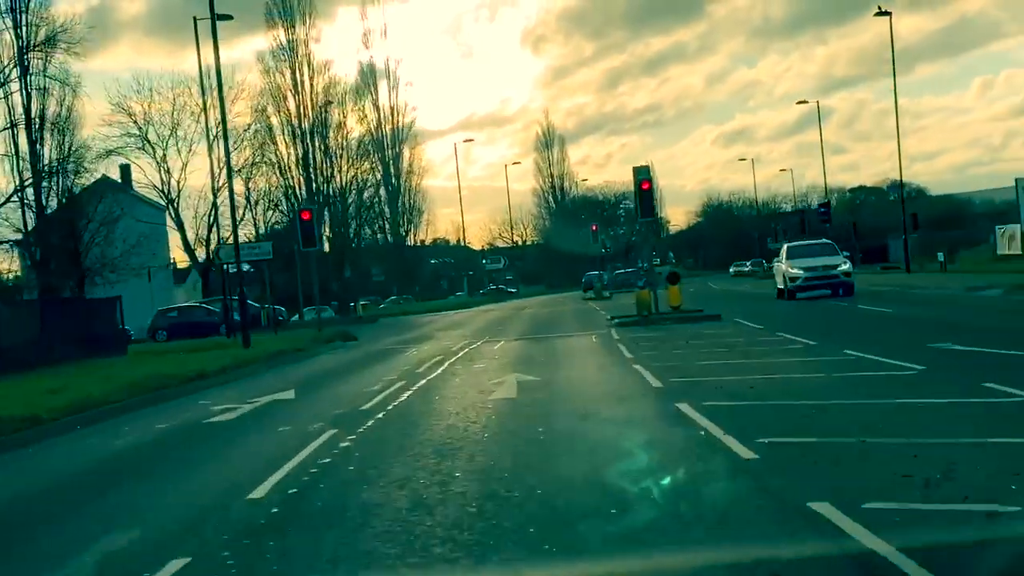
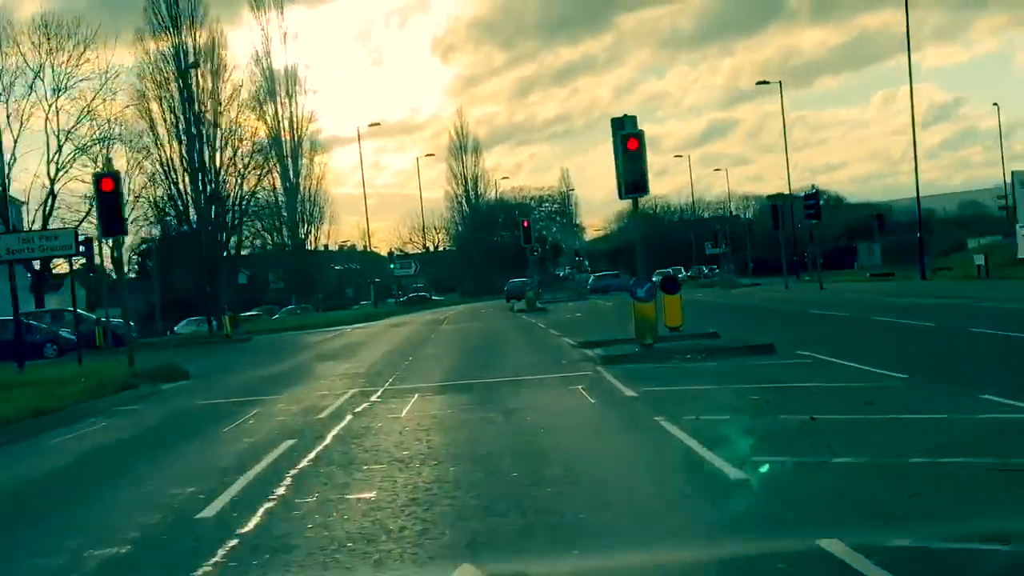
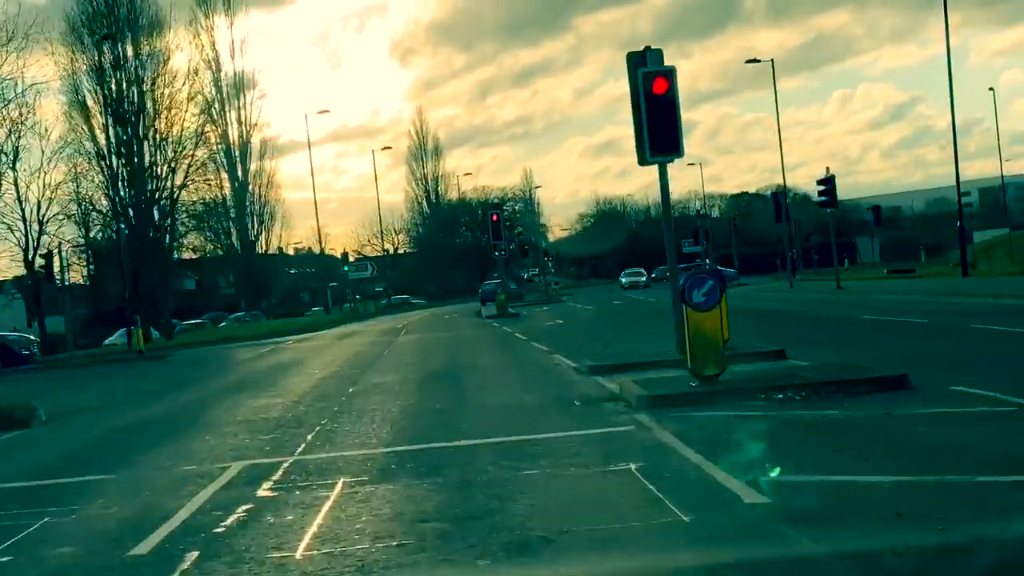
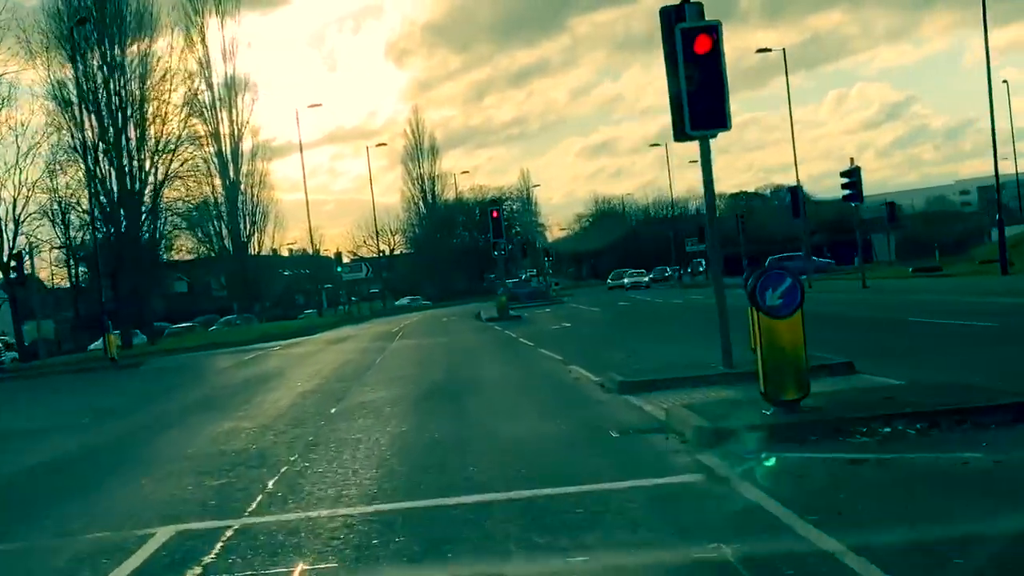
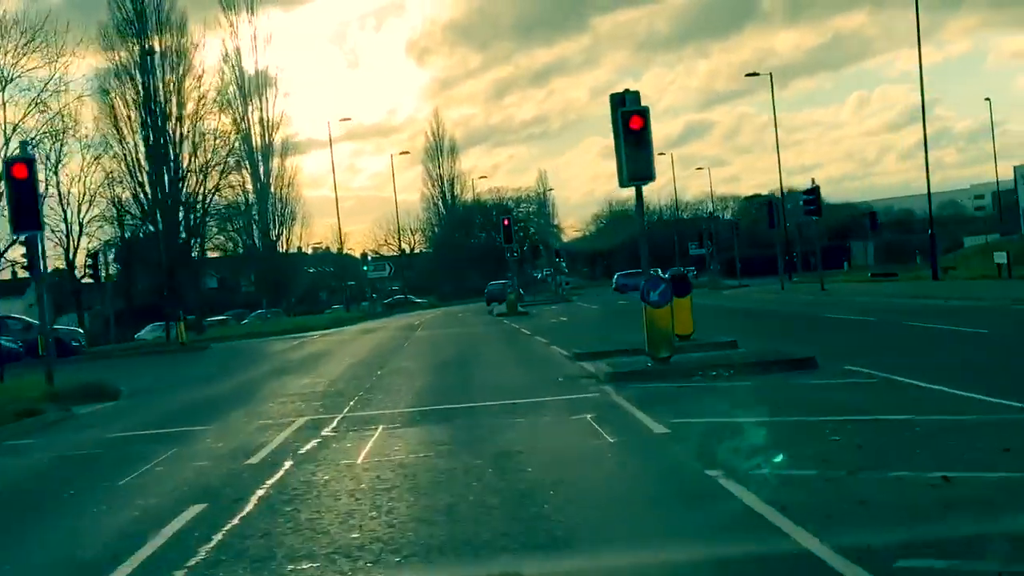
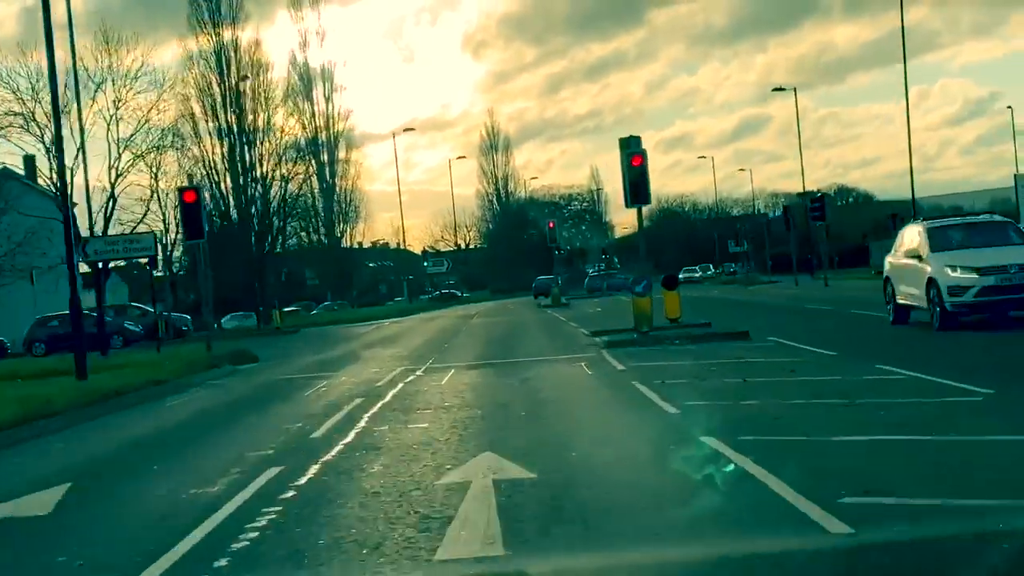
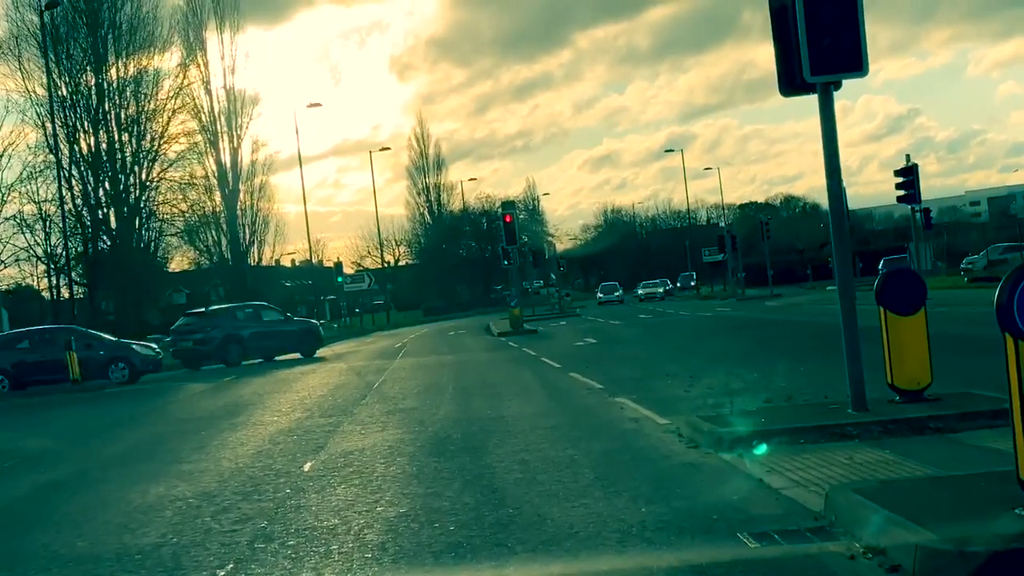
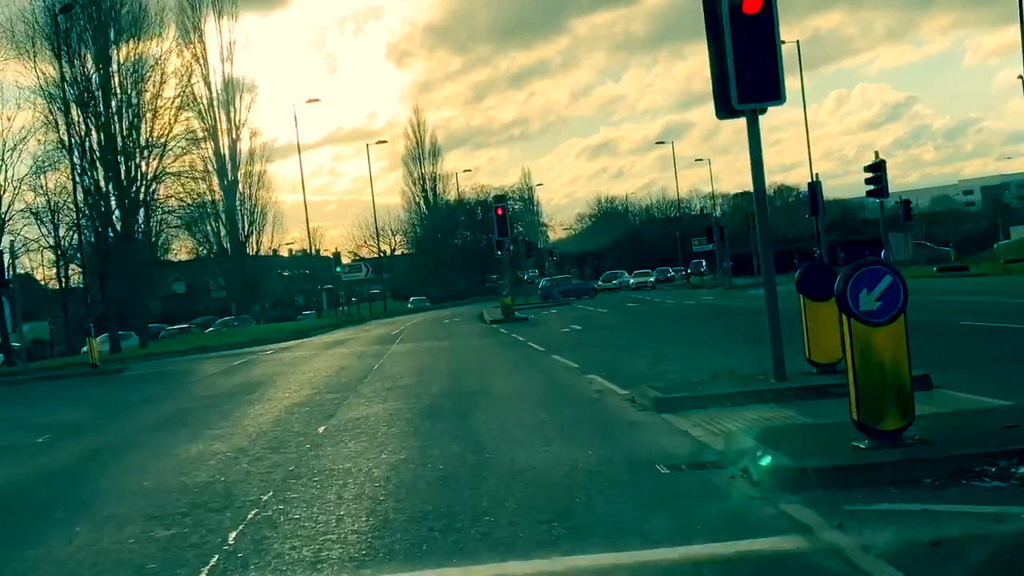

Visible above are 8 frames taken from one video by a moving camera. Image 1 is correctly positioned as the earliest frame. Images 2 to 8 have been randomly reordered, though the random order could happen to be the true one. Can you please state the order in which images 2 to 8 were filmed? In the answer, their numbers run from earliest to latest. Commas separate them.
6, 2, 5, 3, 4, 8, 7
